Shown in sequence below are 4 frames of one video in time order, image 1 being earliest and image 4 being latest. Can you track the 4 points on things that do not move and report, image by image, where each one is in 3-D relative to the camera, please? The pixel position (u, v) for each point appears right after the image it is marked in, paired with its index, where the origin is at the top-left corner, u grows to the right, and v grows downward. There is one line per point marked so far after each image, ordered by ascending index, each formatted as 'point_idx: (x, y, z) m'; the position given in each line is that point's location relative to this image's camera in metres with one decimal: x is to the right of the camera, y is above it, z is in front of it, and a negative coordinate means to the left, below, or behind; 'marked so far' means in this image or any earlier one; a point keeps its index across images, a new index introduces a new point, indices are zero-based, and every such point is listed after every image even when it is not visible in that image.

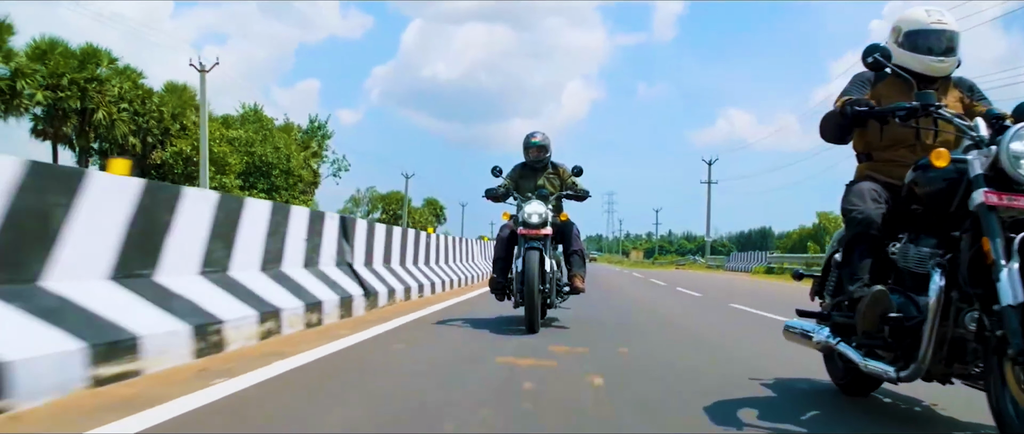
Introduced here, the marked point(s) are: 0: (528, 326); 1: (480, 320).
0: (+0.2, -1.3, +10.6) m
1: (-0.4, -1.4, +12.5) m
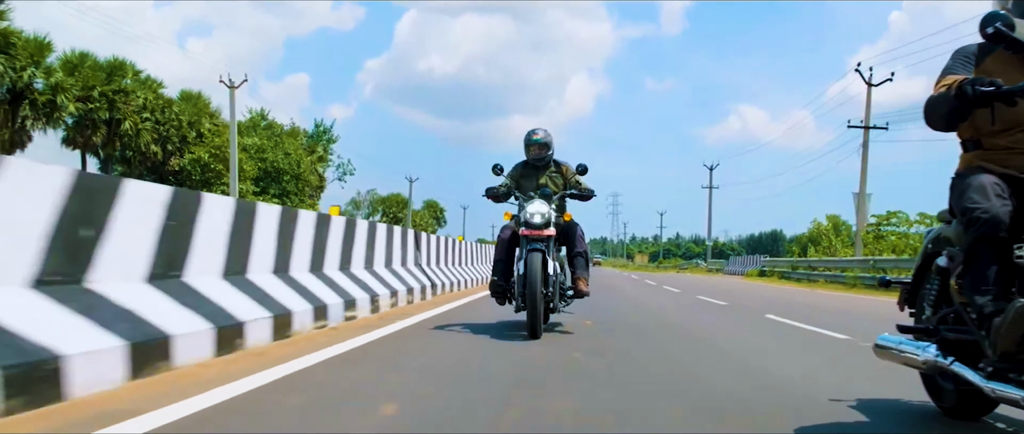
0: (+0.2, -1.3, +10.0) m
1: (-0.4, -1.4, +12.0) m
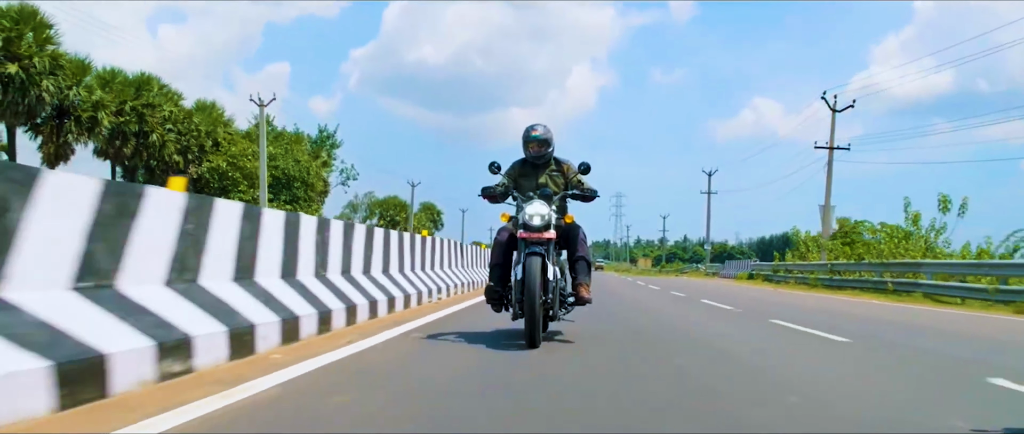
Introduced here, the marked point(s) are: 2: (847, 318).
0: (+0.2, -1.3, +9.1) m
1: (-0.5, -1.5, +11.1) m
2: (+5.3, -1.6, +14.2) m
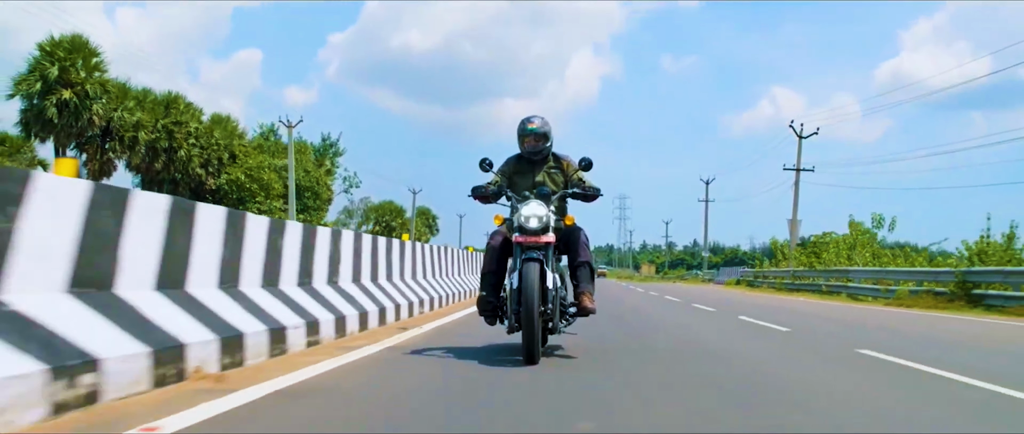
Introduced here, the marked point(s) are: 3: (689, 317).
0: (+0.1, -1.3, +8.0) m
1: (-0.5, -1.5, +10.0) m
2: (+5.3, -1.6, +13.1) m
3: (+2.8, -1.6, +13.7) m
